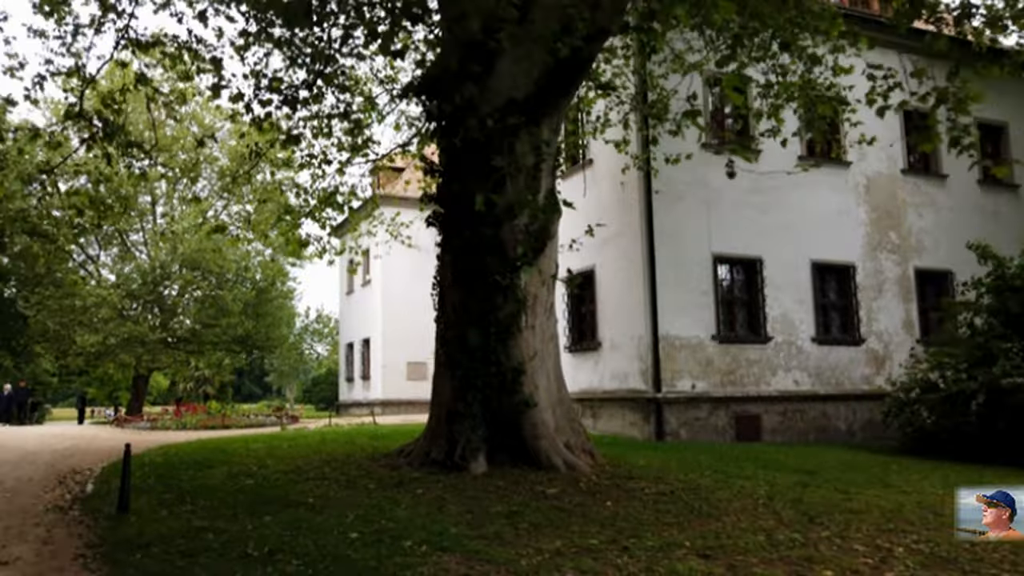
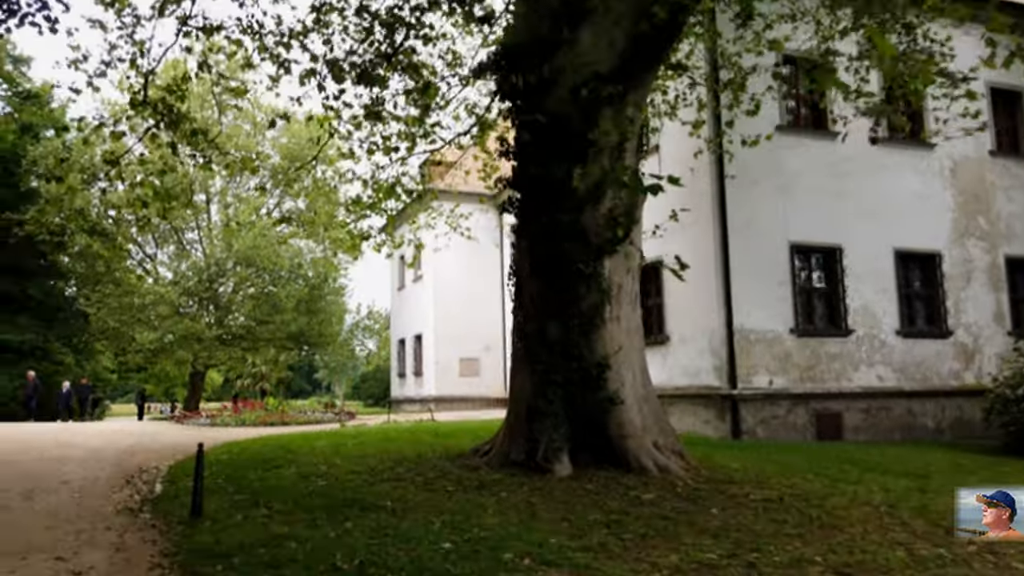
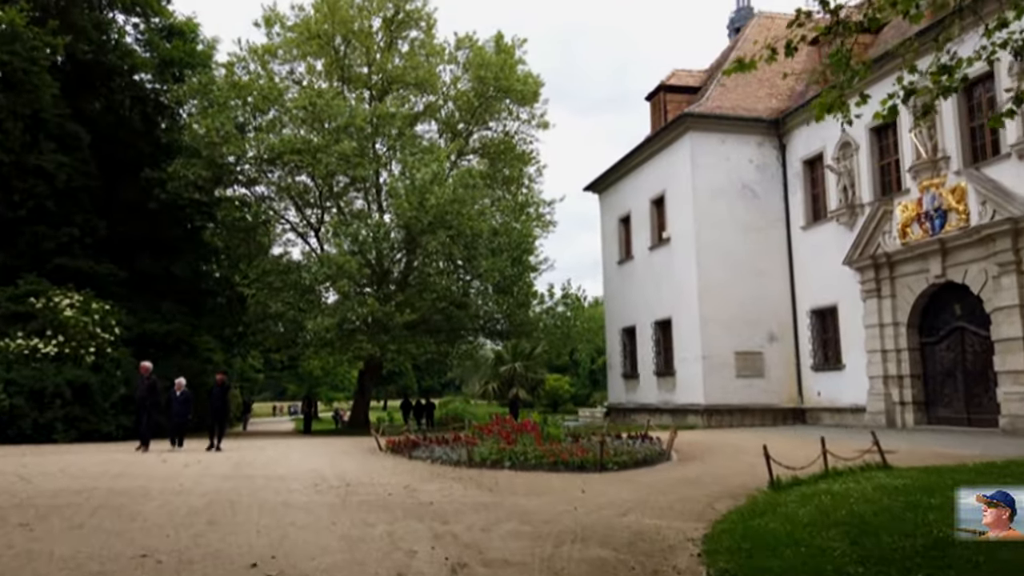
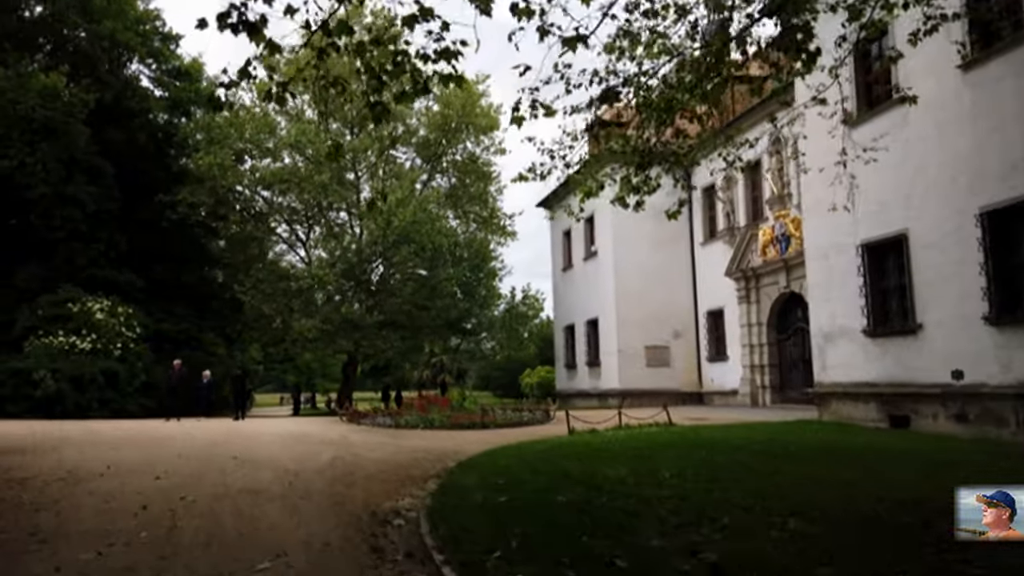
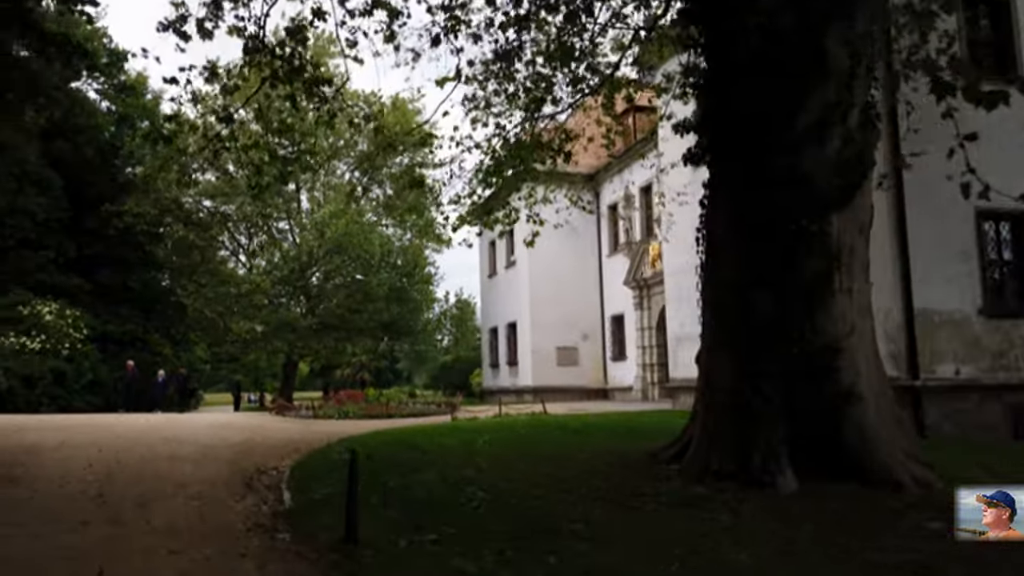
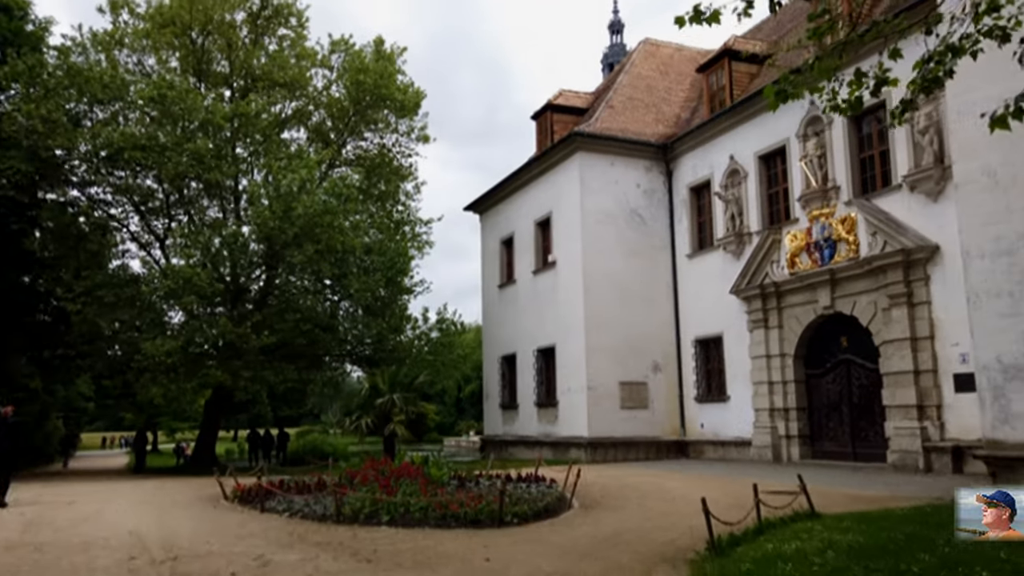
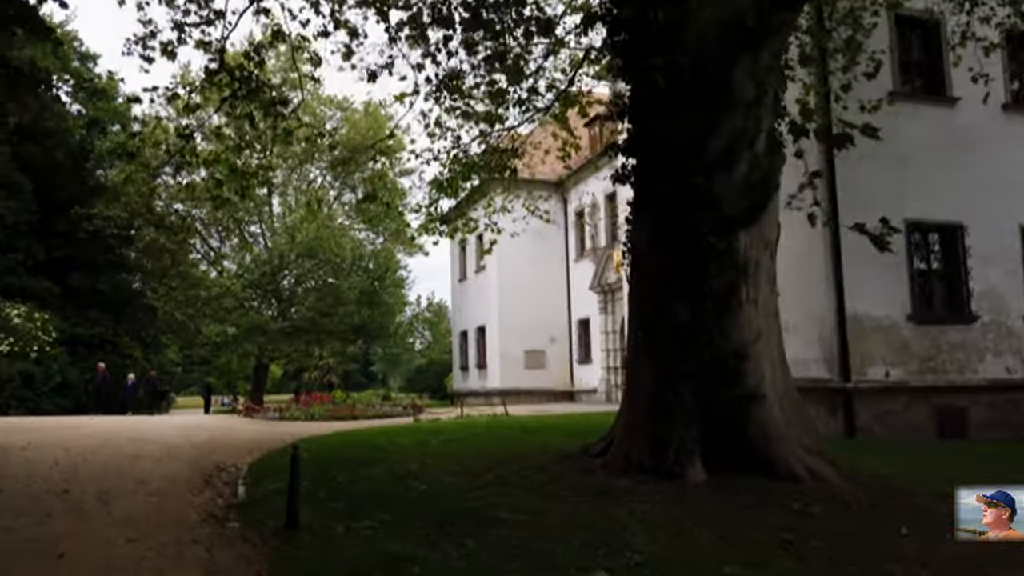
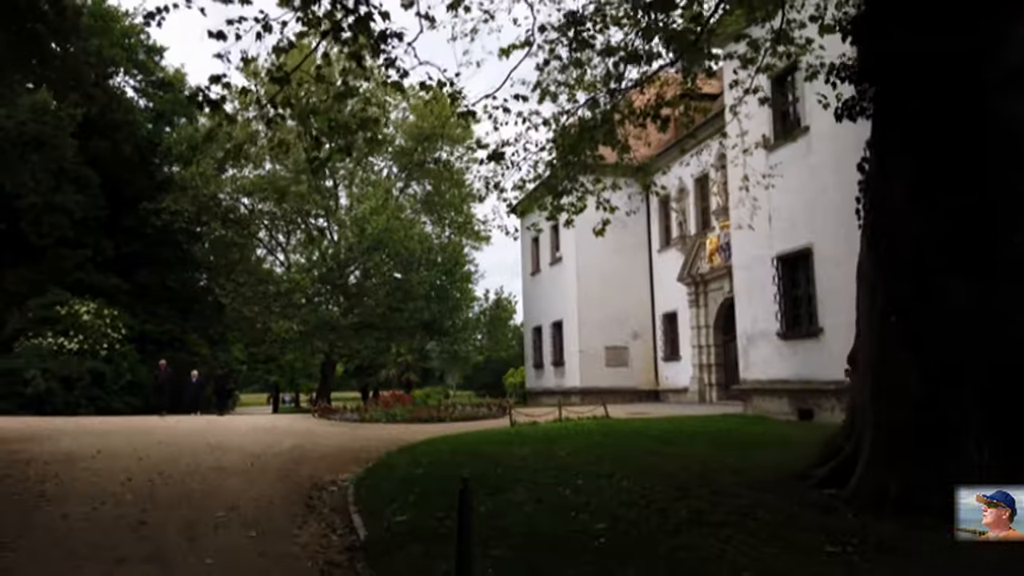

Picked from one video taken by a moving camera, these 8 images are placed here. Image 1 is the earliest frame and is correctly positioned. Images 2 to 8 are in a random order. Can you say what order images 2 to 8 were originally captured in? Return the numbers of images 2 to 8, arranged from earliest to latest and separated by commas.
2, 7, 5, 8, 4, 3, 6
